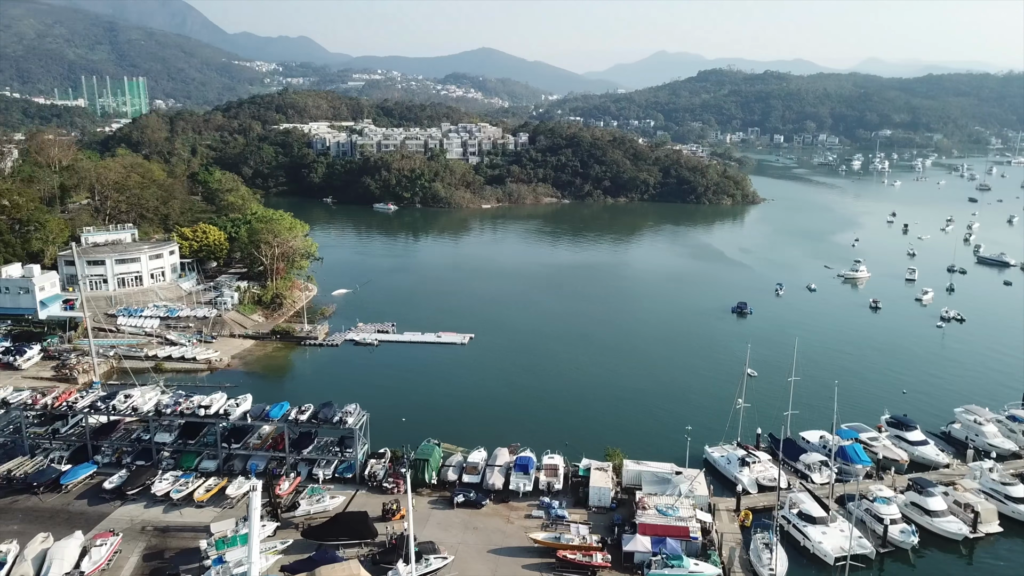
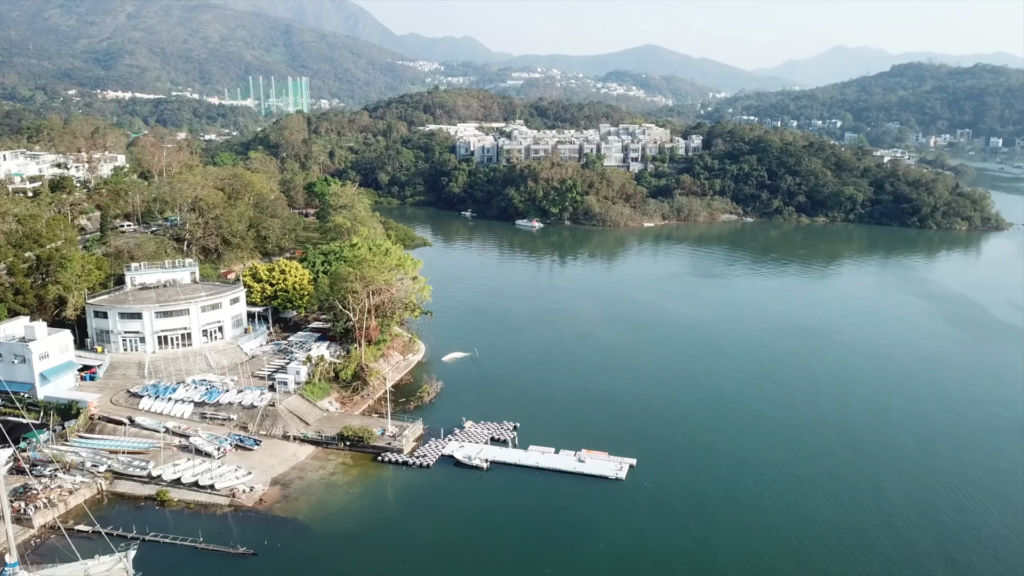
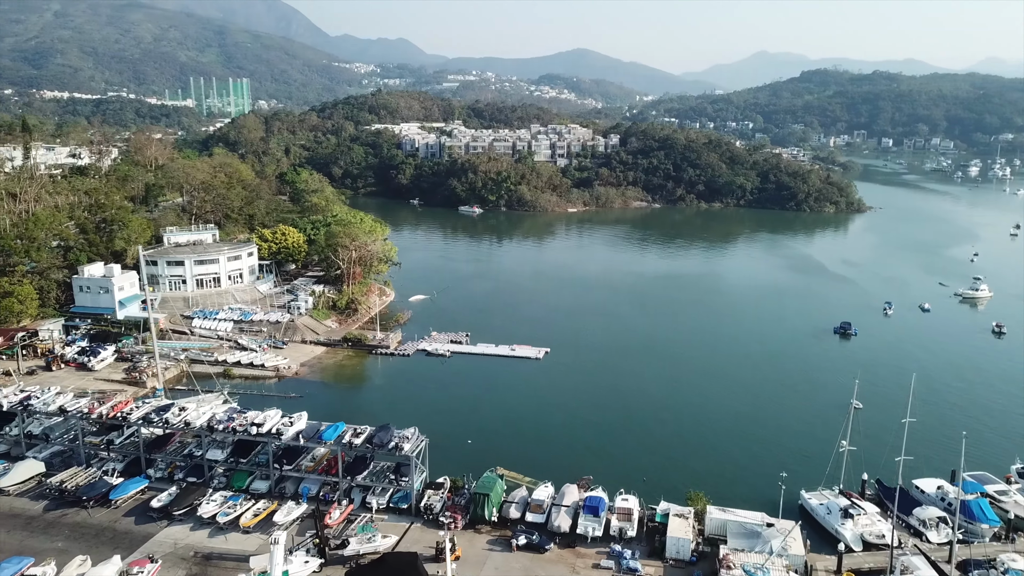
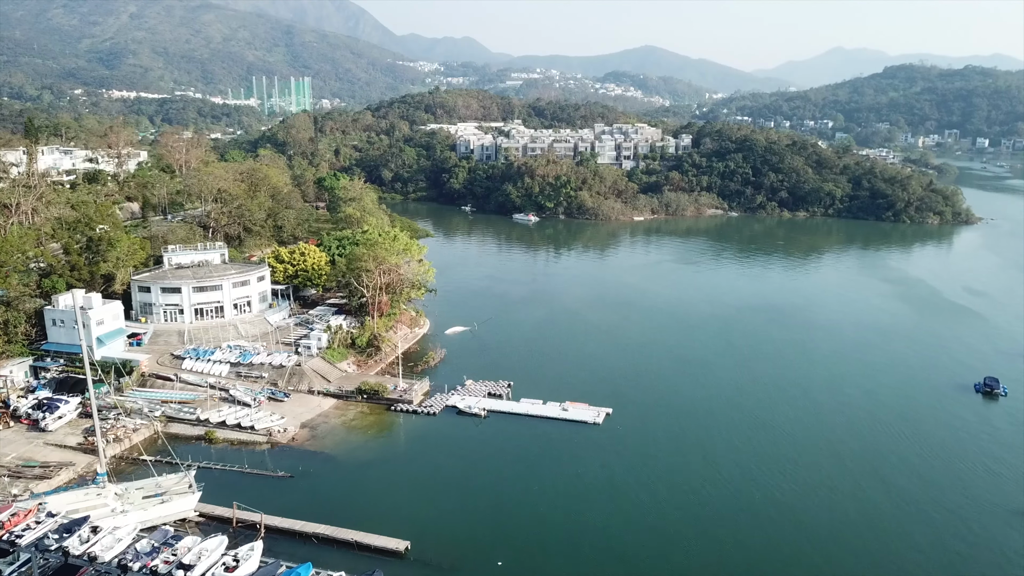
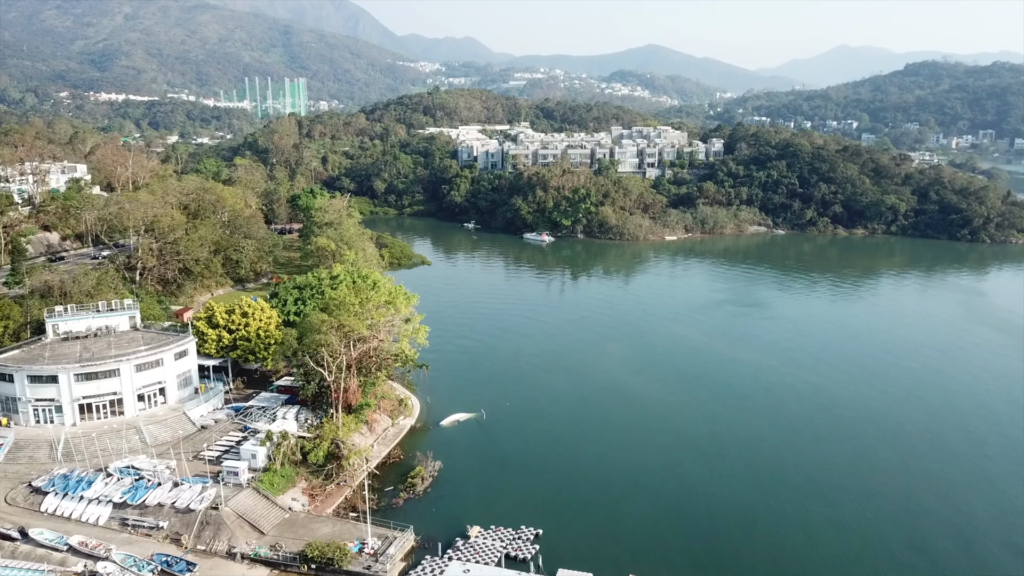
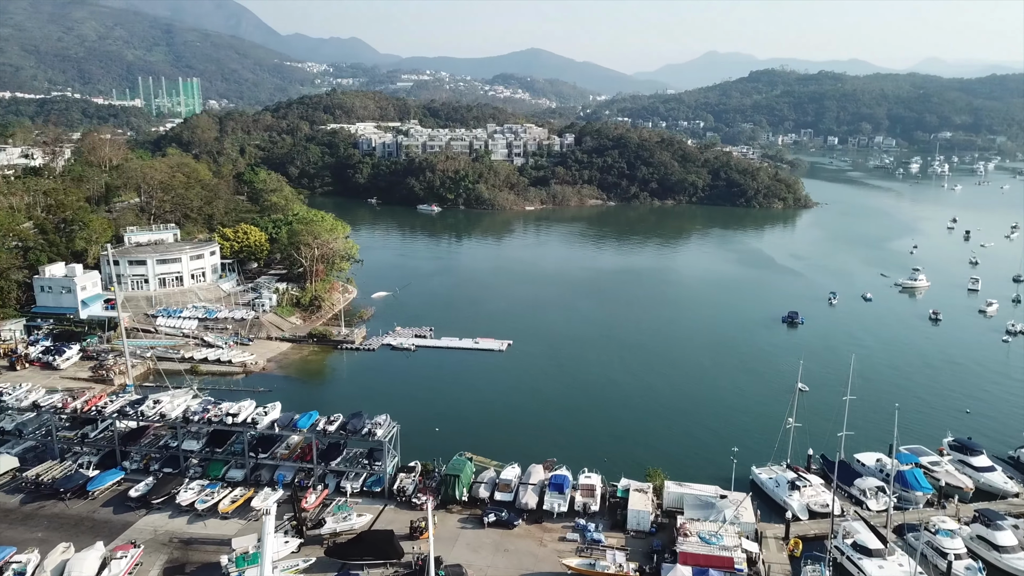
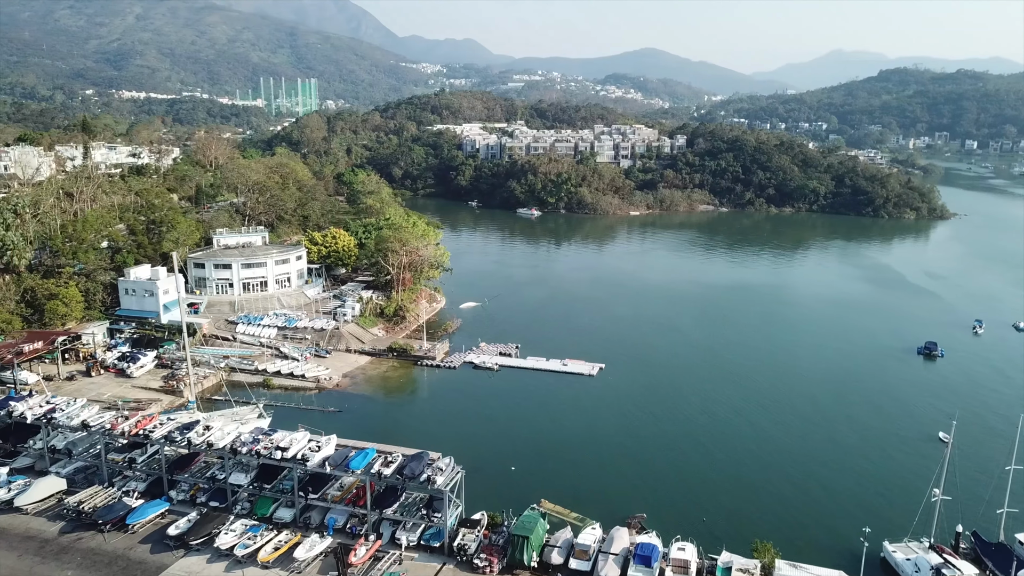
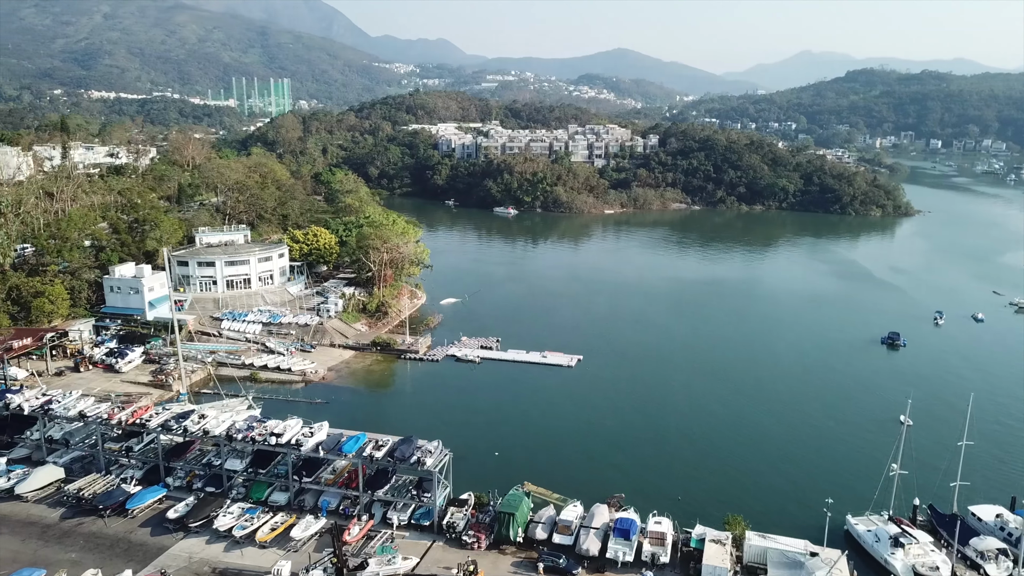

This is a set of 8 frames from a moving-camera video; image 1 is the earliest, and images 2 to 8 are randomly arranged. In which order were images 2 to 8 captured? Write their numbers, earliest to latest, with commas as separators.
6, 3, 8, 7, 4, 2, 5
